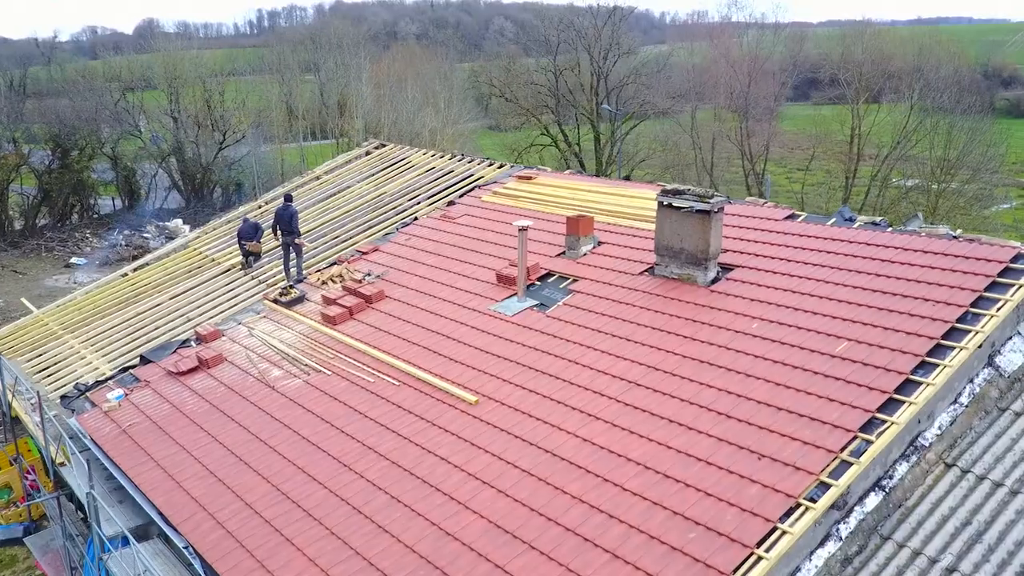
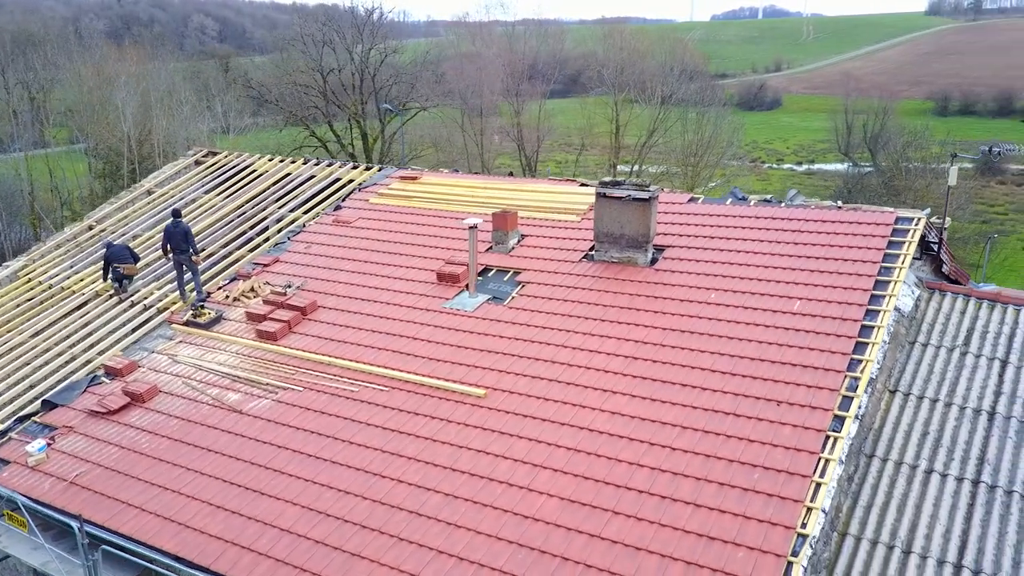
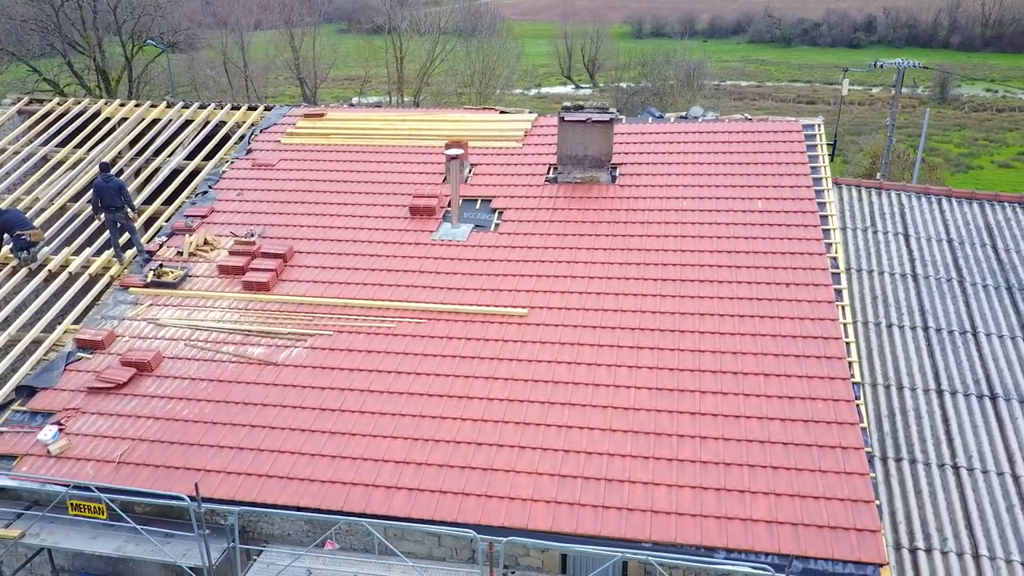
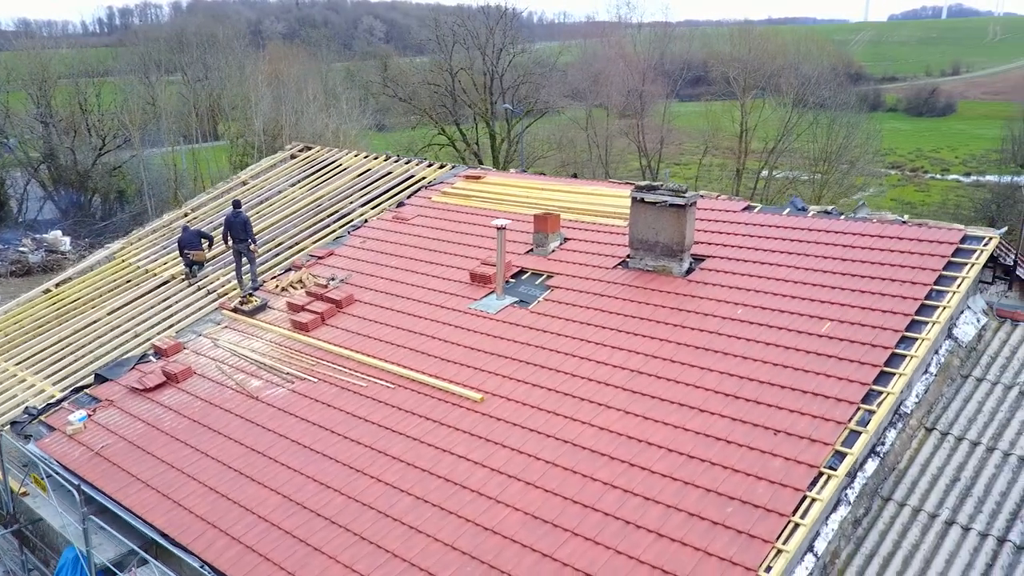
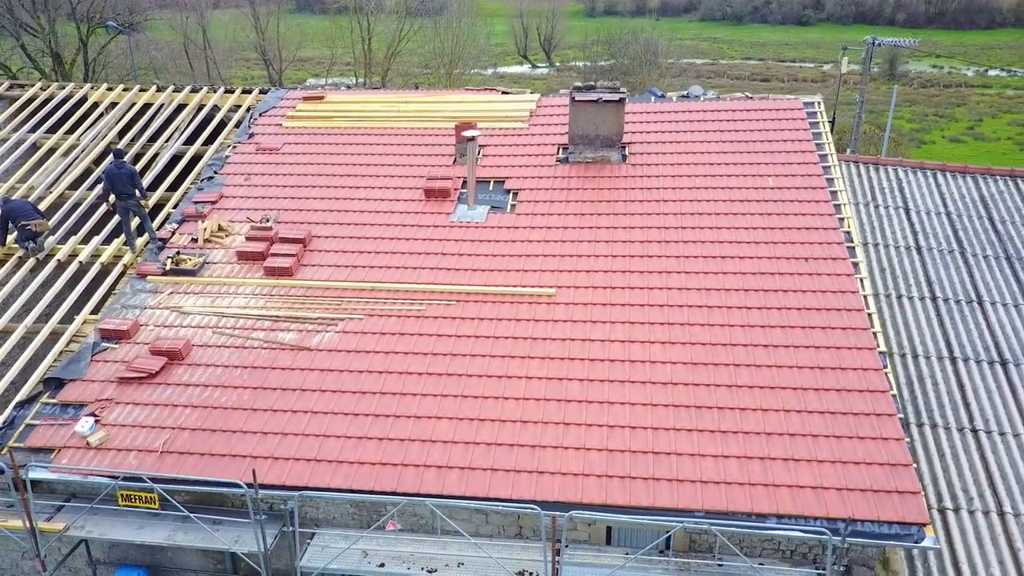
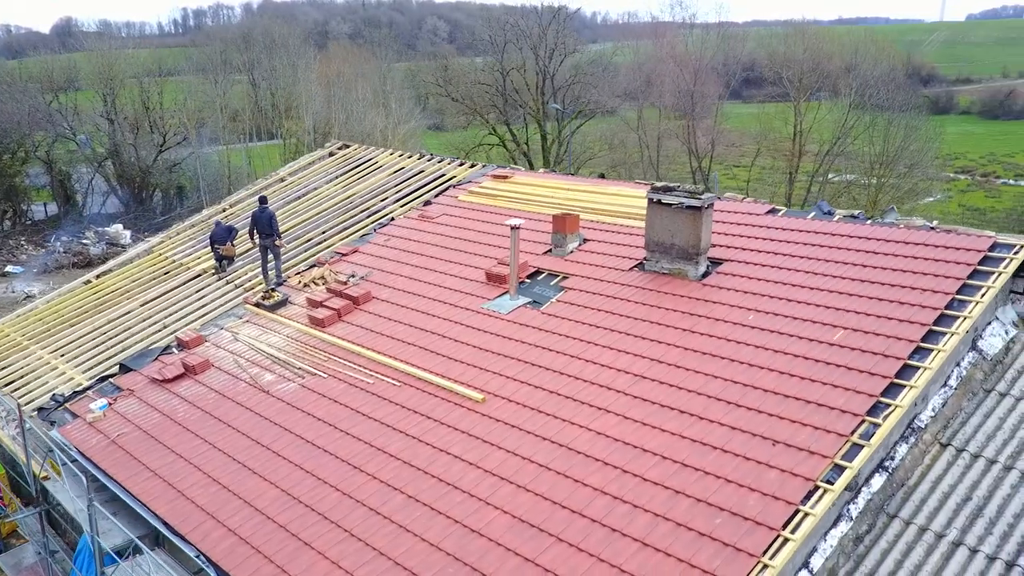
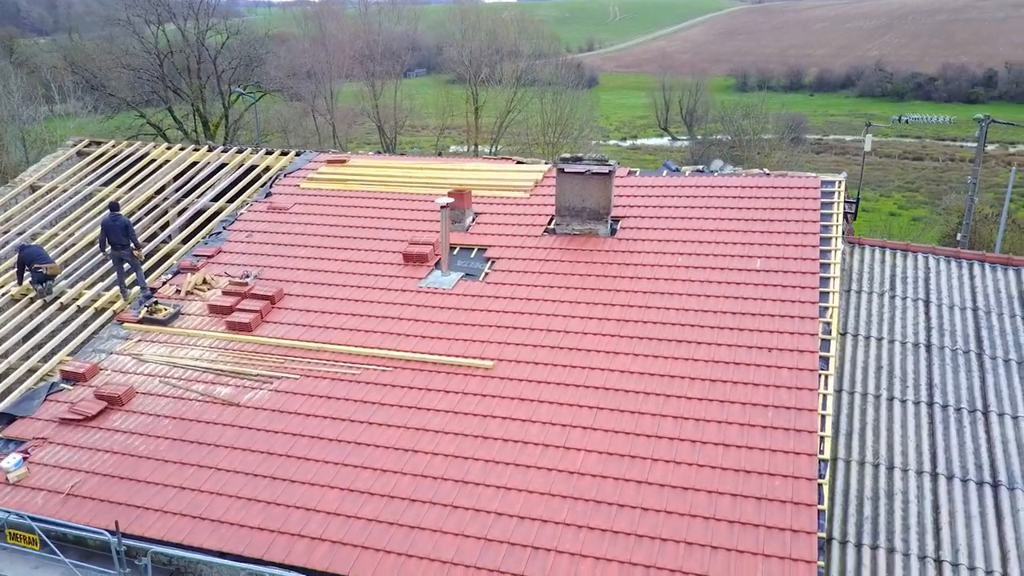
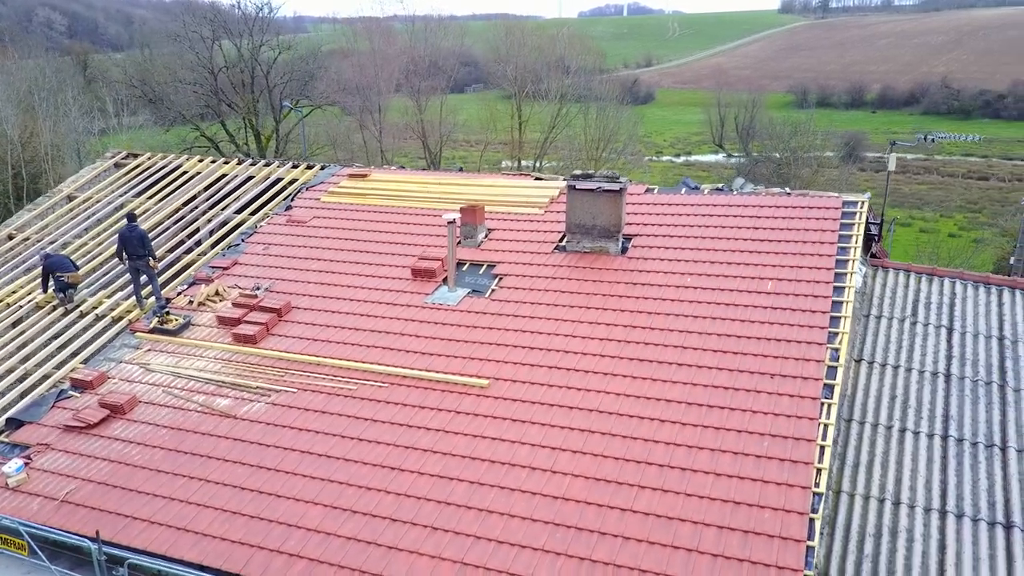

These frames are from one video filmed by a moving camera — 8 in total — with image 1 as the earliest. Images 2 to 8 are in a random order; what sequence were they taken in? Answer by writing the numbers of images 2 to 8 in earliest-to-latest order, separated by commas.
6, 4, 2, 8, 7, 3, 5
